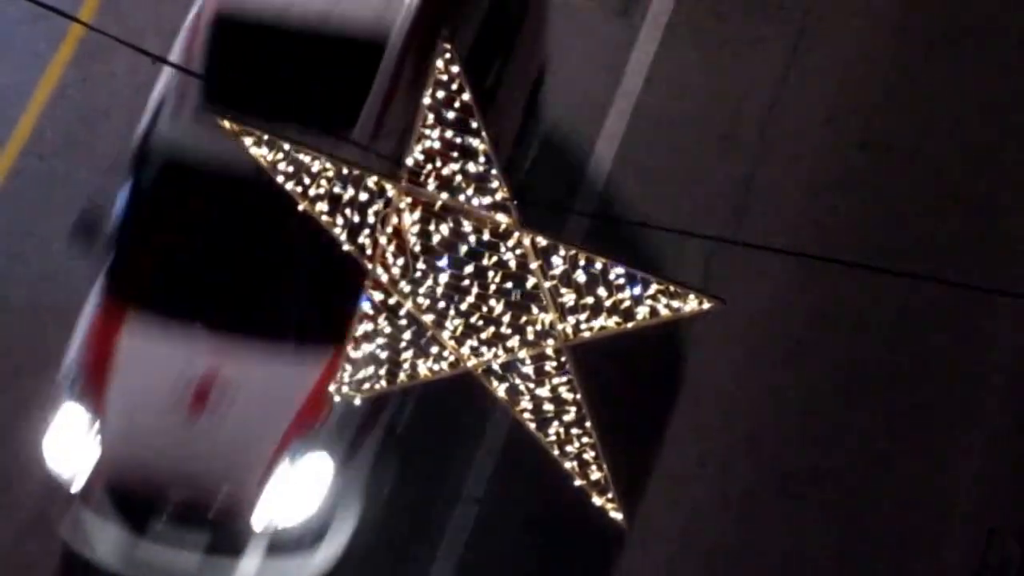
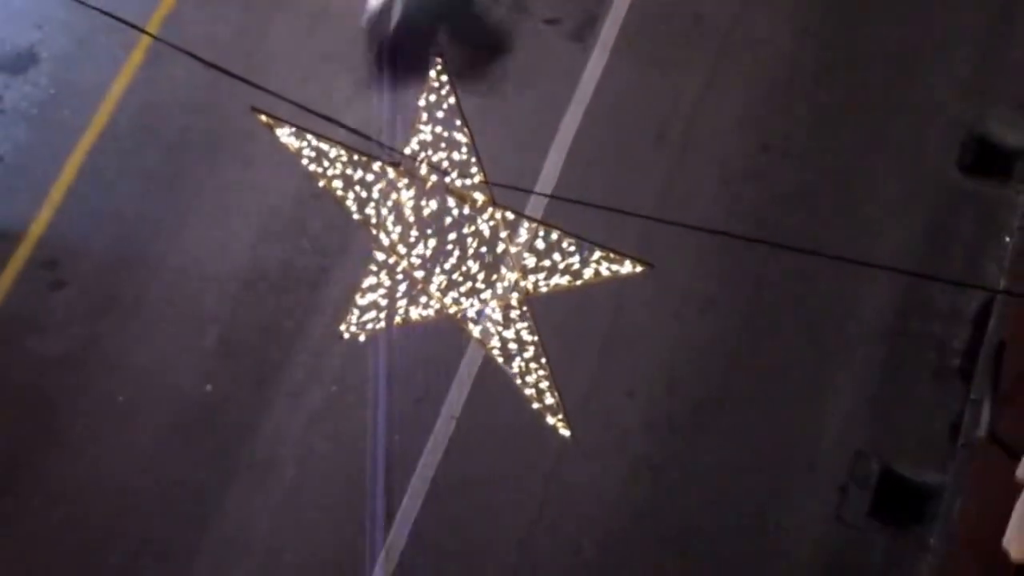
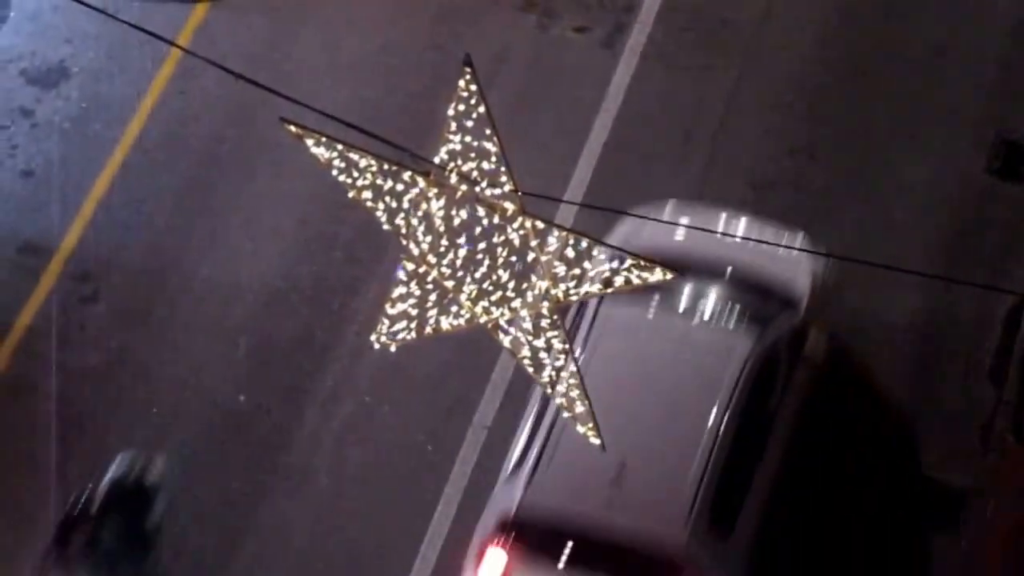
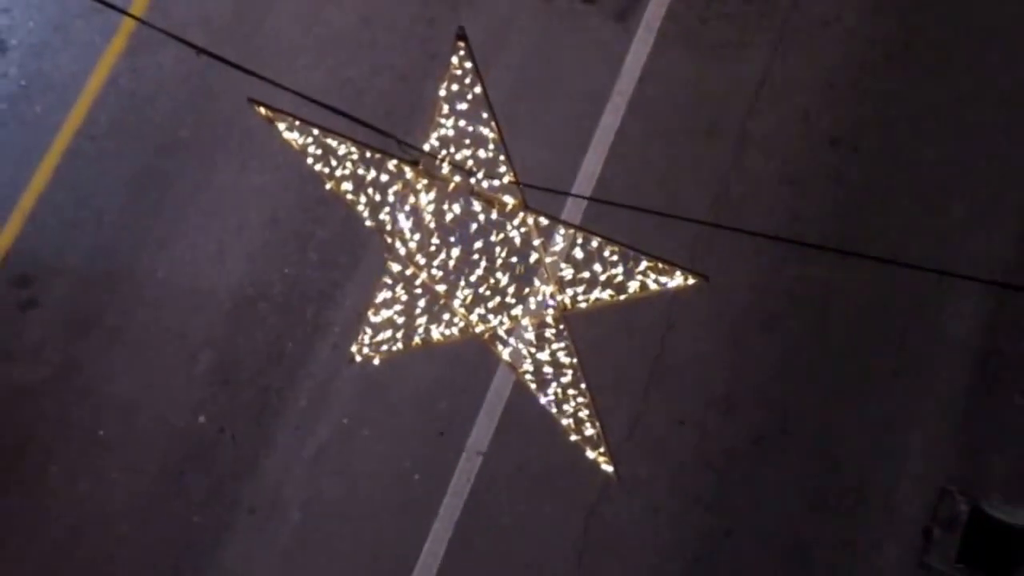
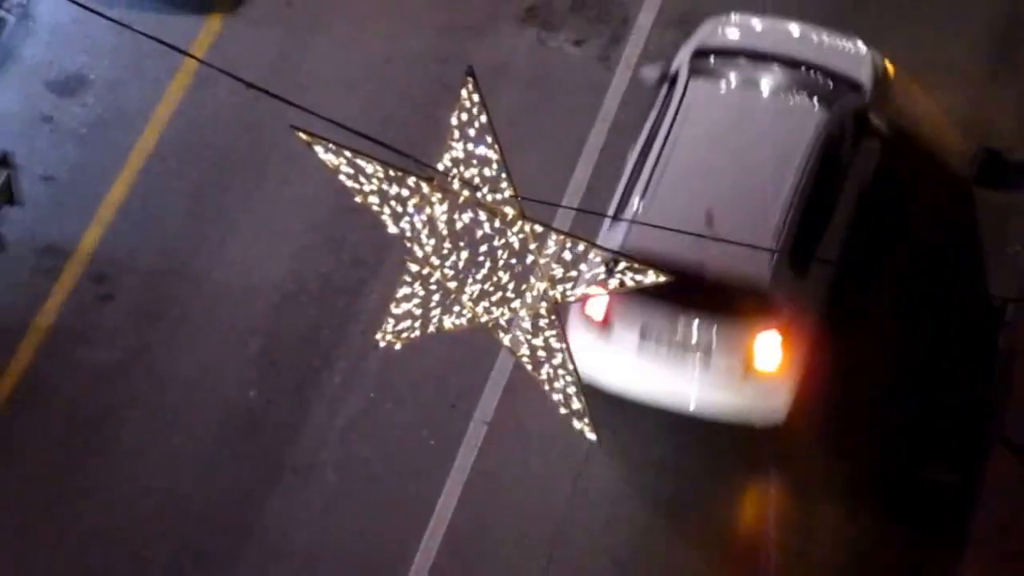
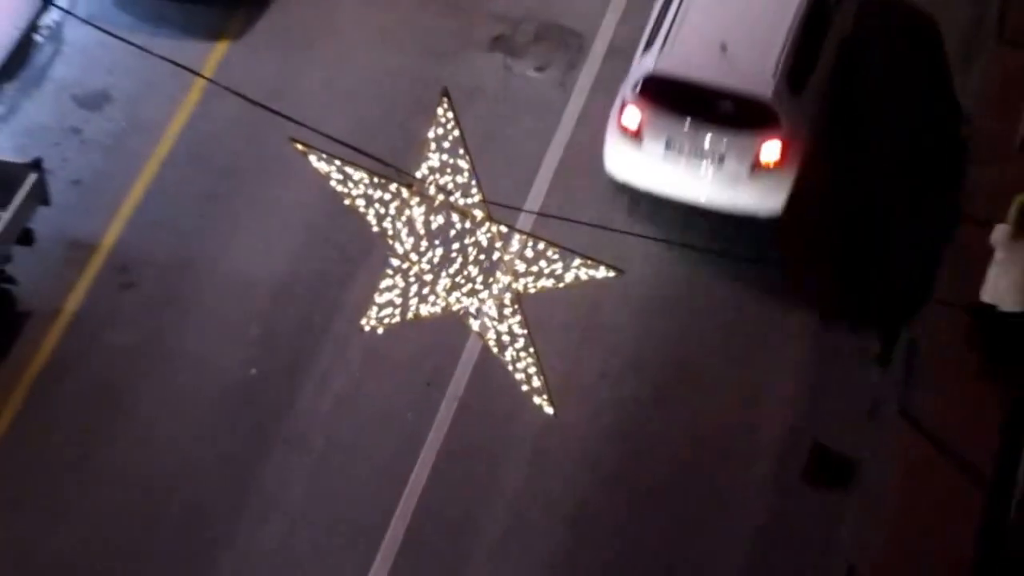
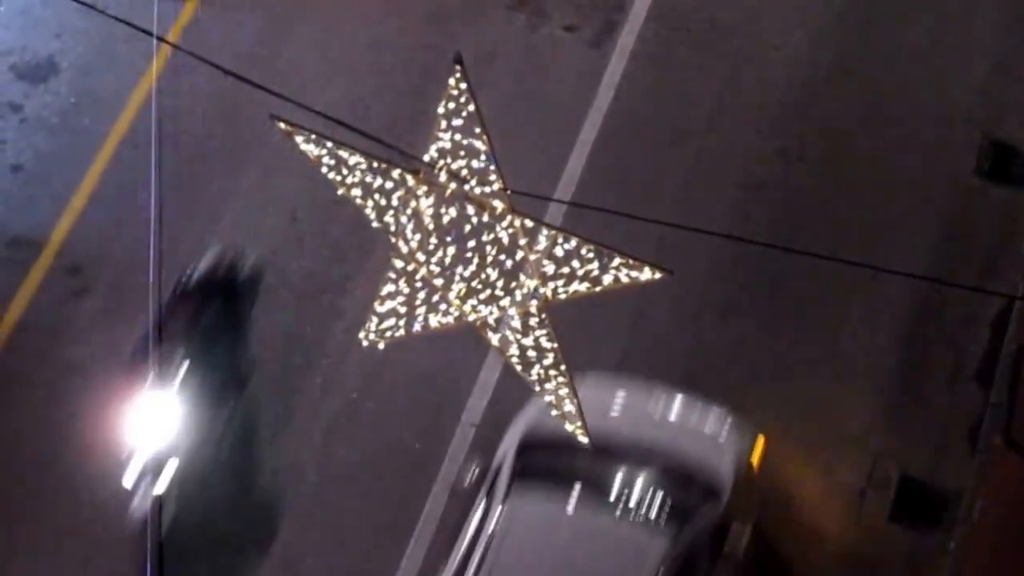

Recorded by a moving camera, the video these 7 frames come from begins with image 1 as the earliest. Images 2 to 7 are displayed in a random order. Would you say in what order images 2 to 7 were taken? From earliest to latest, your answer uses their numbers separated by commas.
4, 2, 7, 3, 5, 6
